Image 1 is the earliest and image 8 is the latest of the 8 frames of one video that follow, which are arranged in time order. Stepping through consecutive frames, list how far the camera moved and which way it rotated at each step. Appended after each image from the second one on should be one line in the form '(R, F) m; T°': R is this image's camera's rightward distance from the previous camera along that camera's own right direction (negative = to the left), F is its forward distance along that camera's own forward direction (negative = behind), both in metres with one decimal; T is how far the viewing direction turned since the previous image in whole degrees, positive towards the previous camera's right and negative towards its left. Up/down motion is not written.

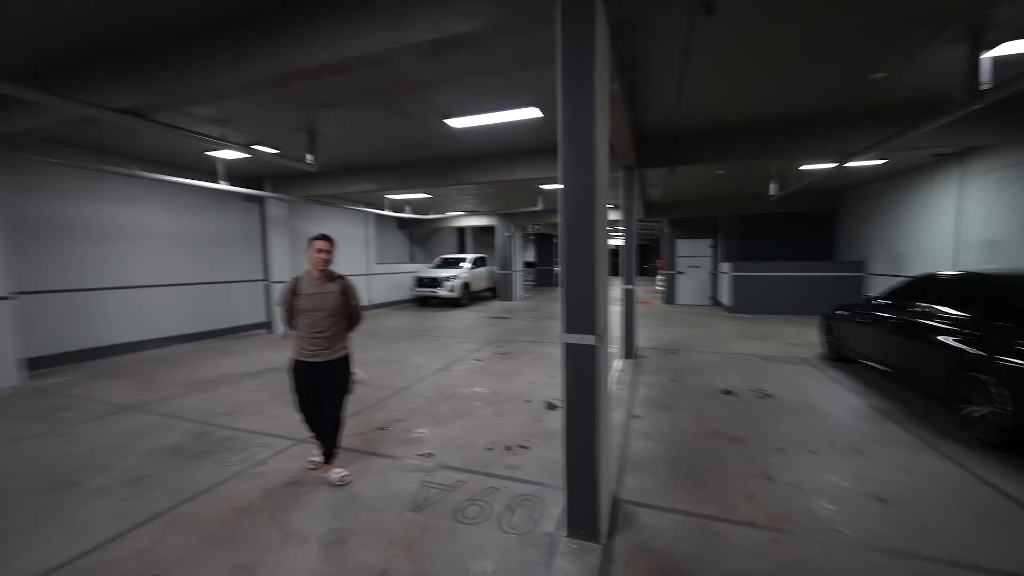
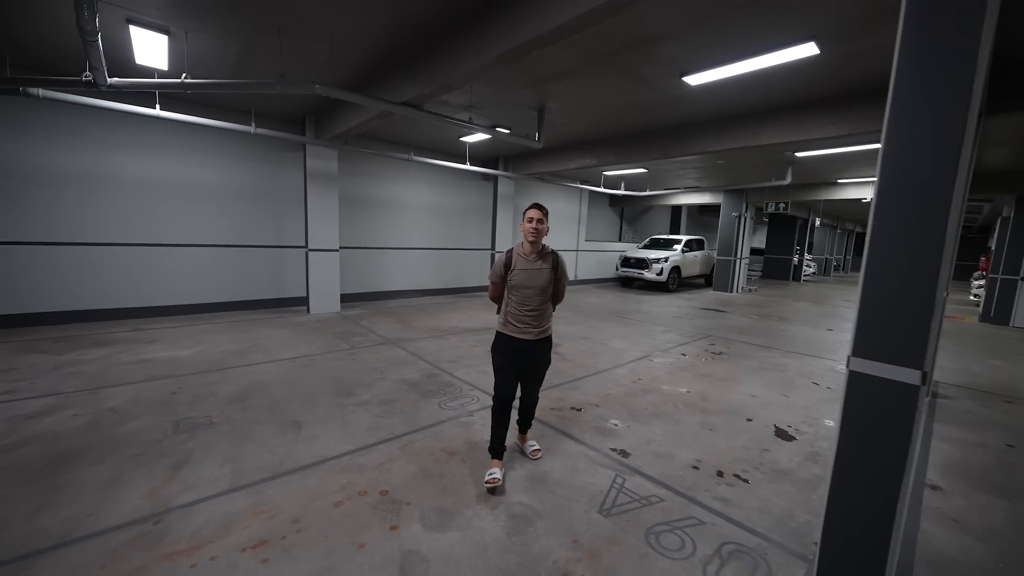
(-0.1, +0.3) m; -28°
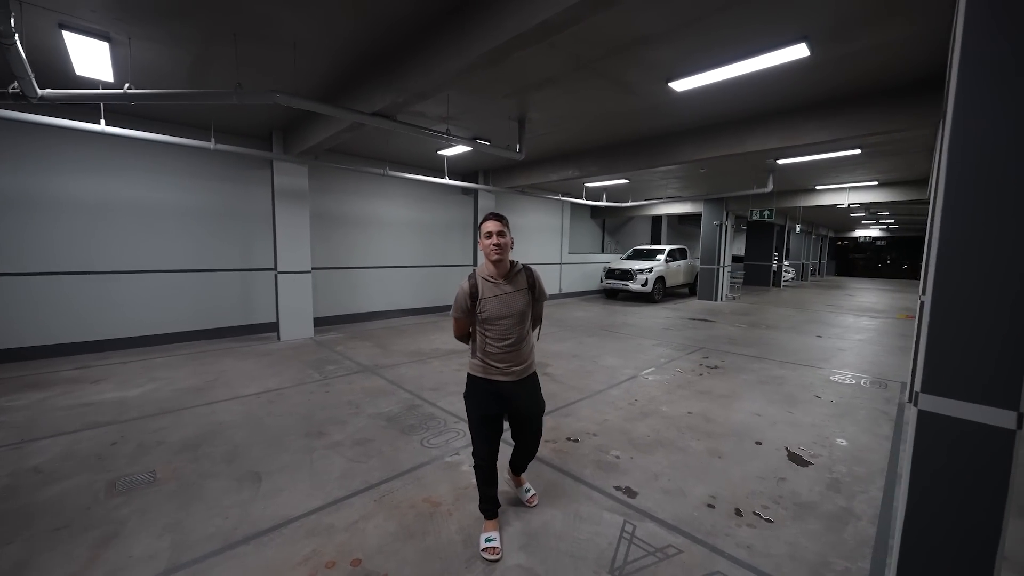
(0.0, +0.3) m; +2°
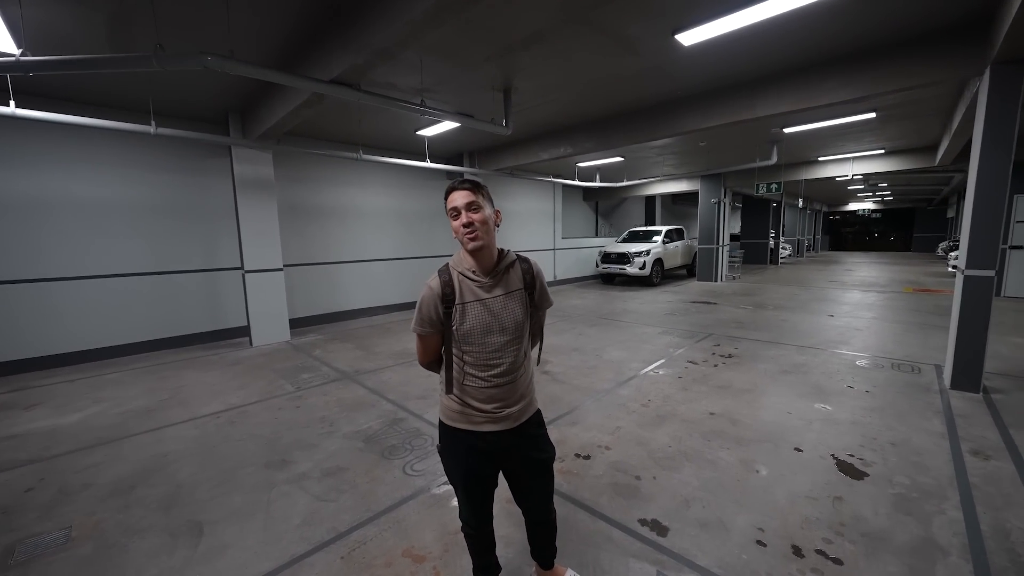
(0.0, +0.6) m; +1°
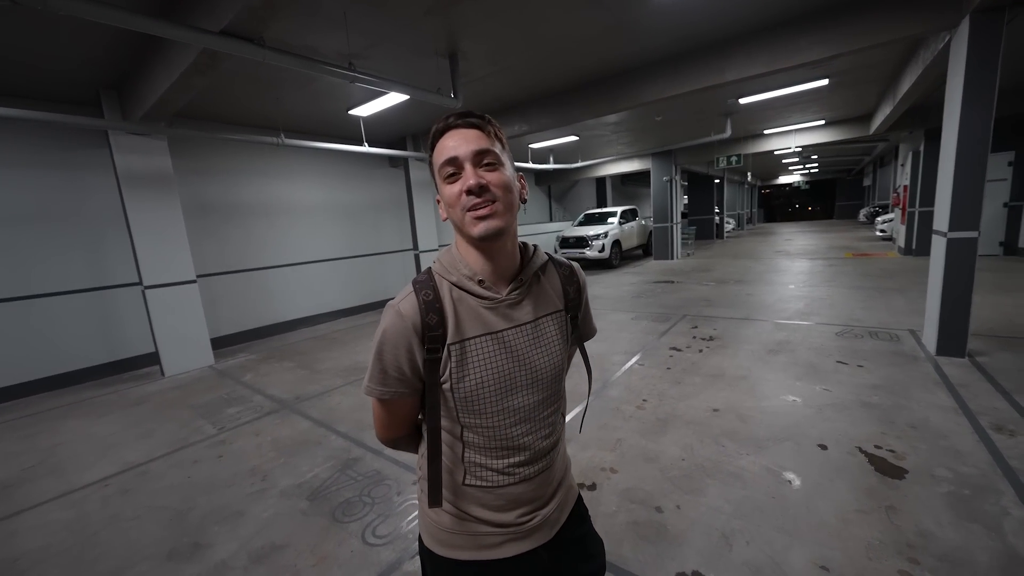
(-0.1, +0.6) m; +7°
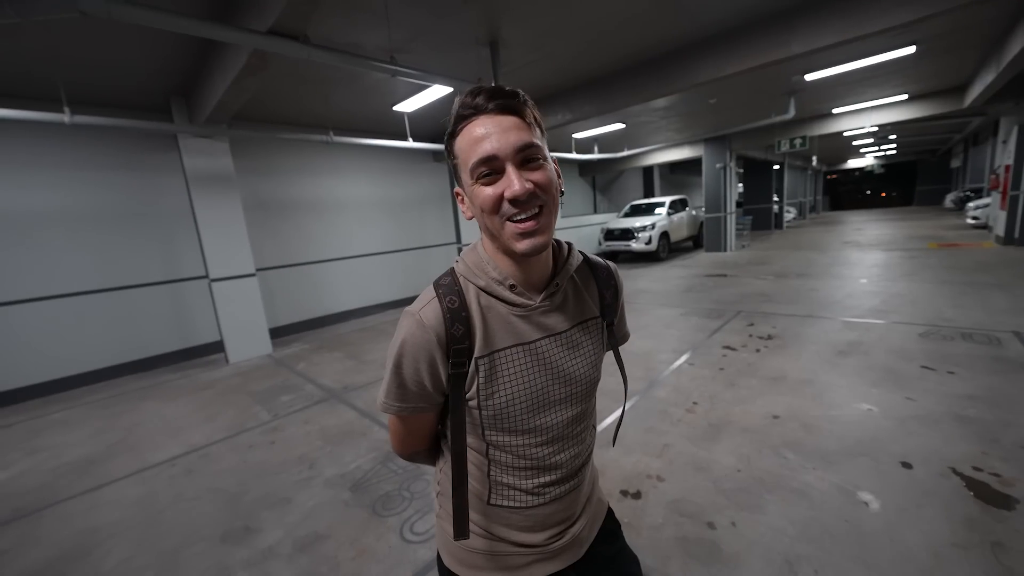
(0.0, +0.1) m; -6°
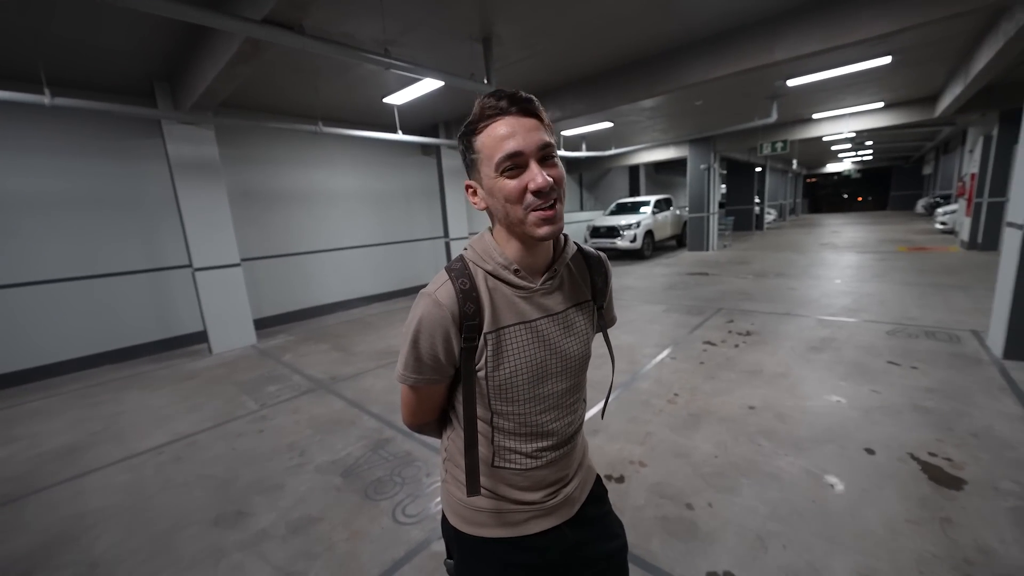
(0.0, -0.1) m; +2°
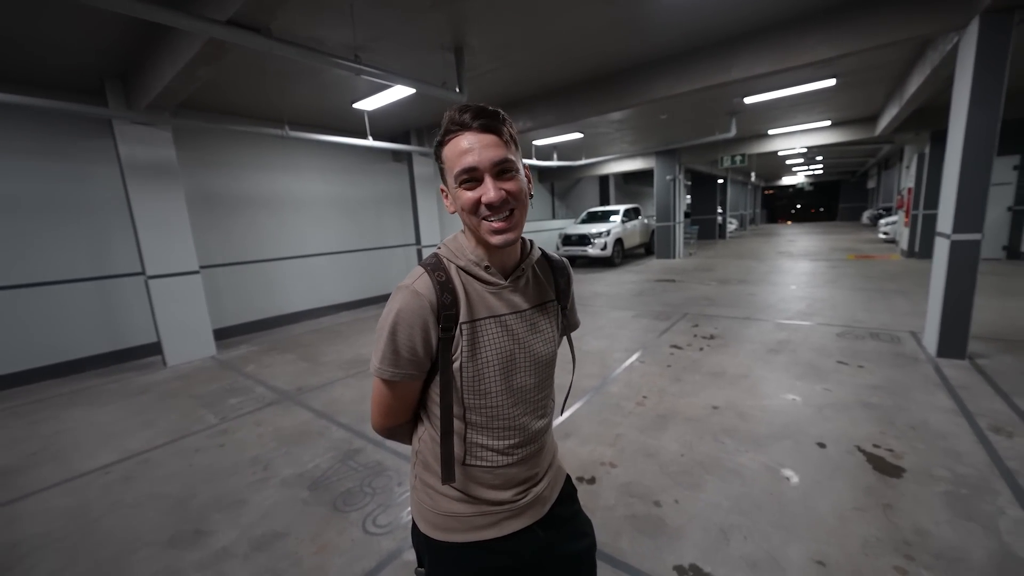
(0.0, 0.0) m; +4°
